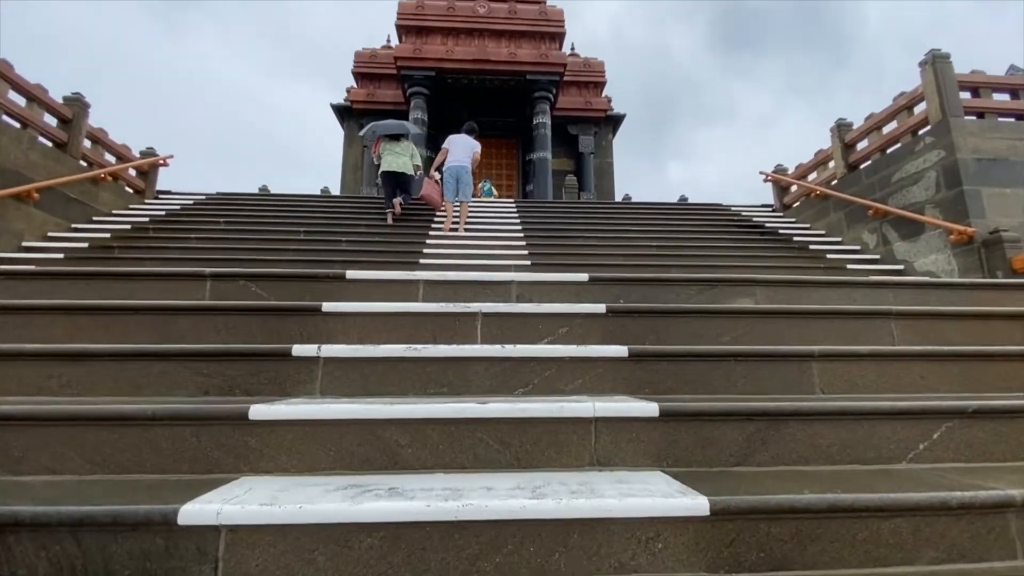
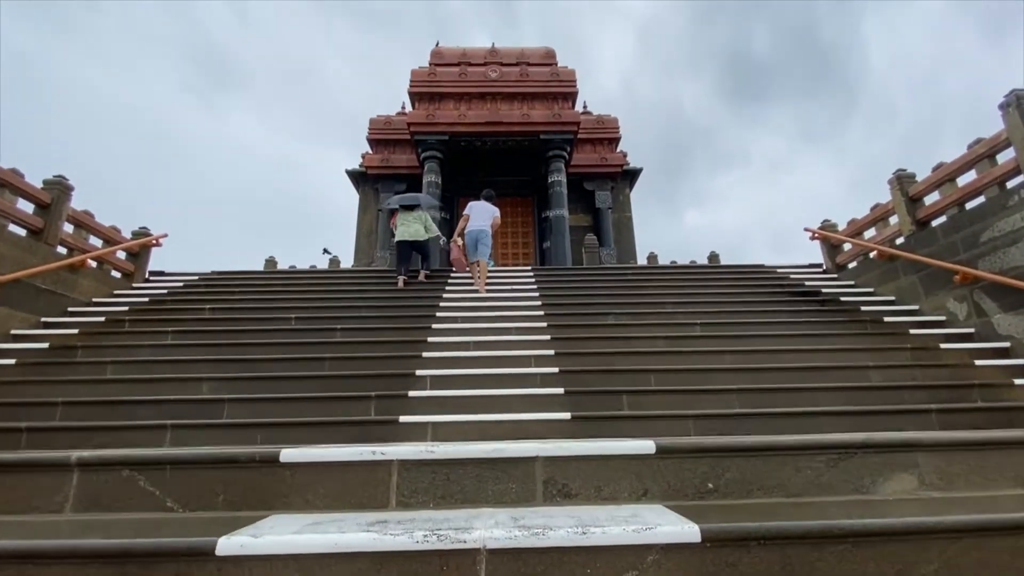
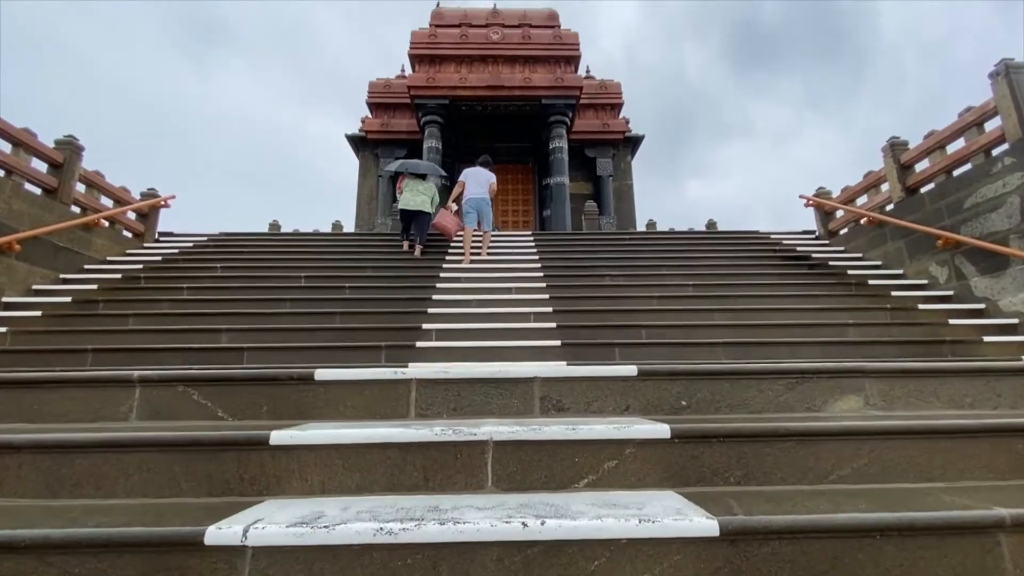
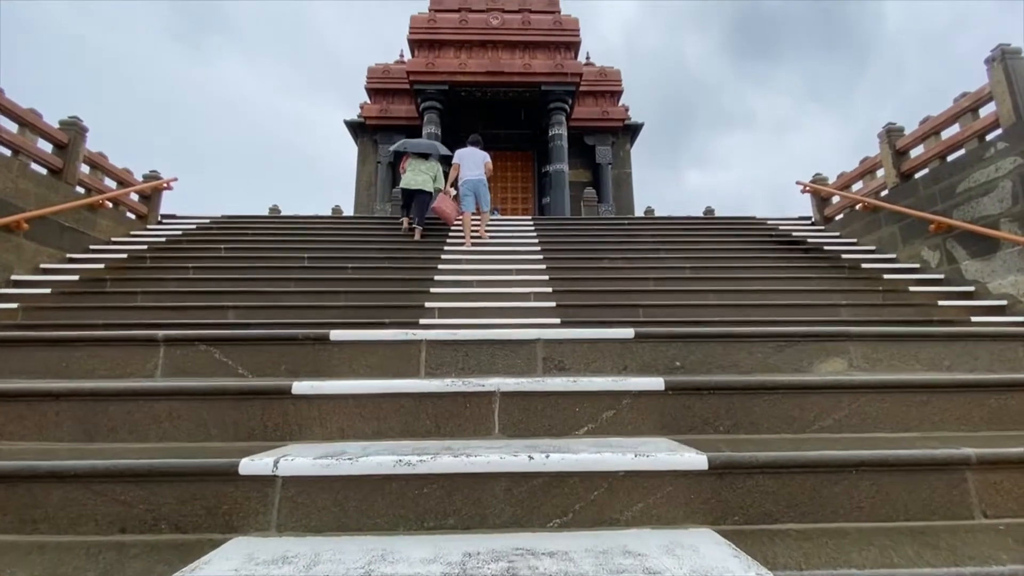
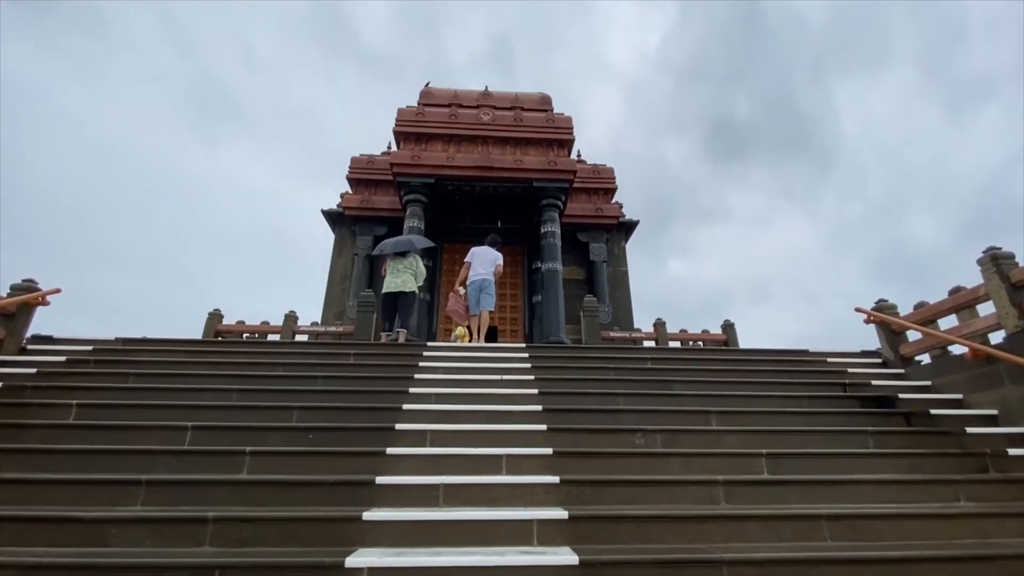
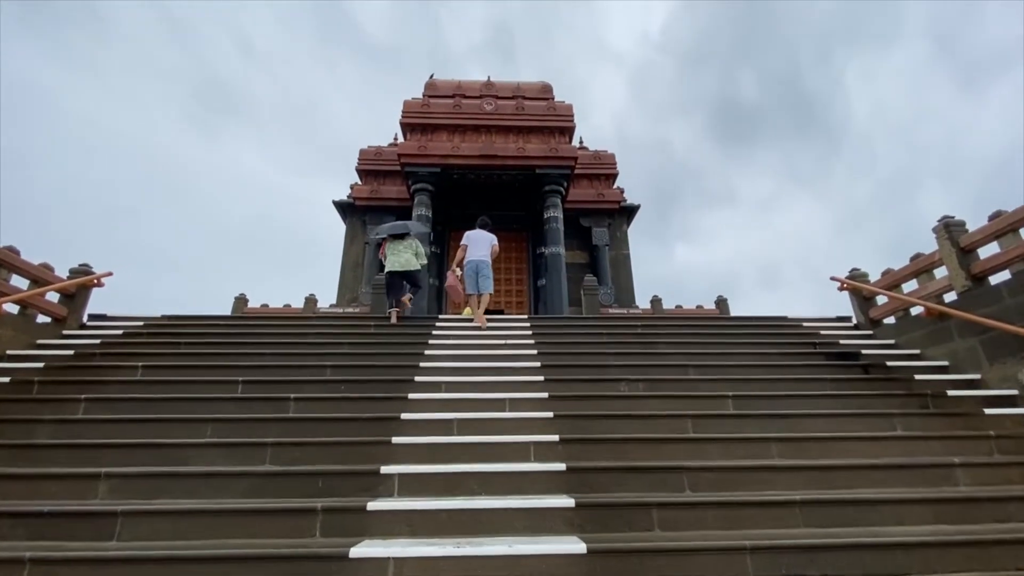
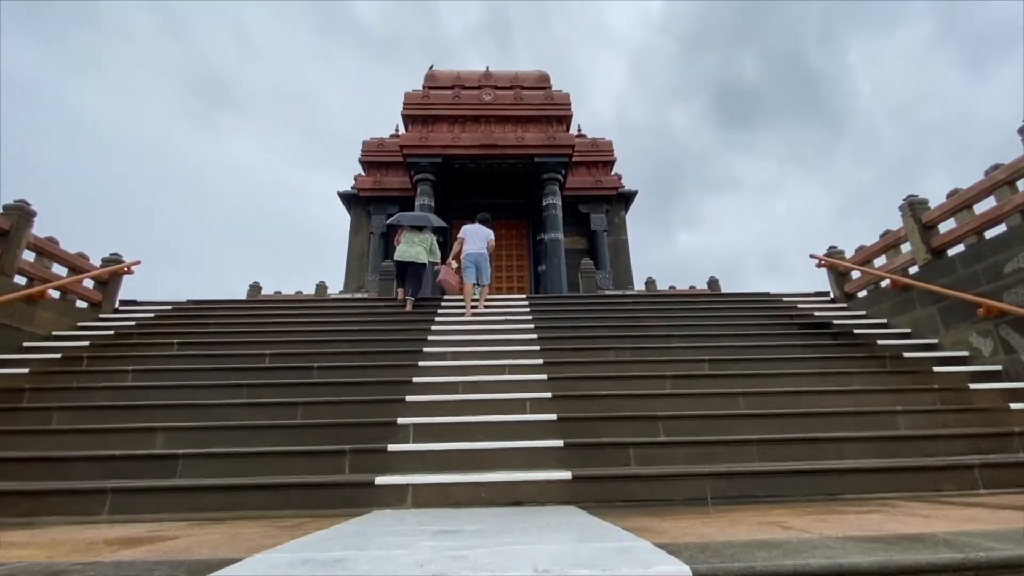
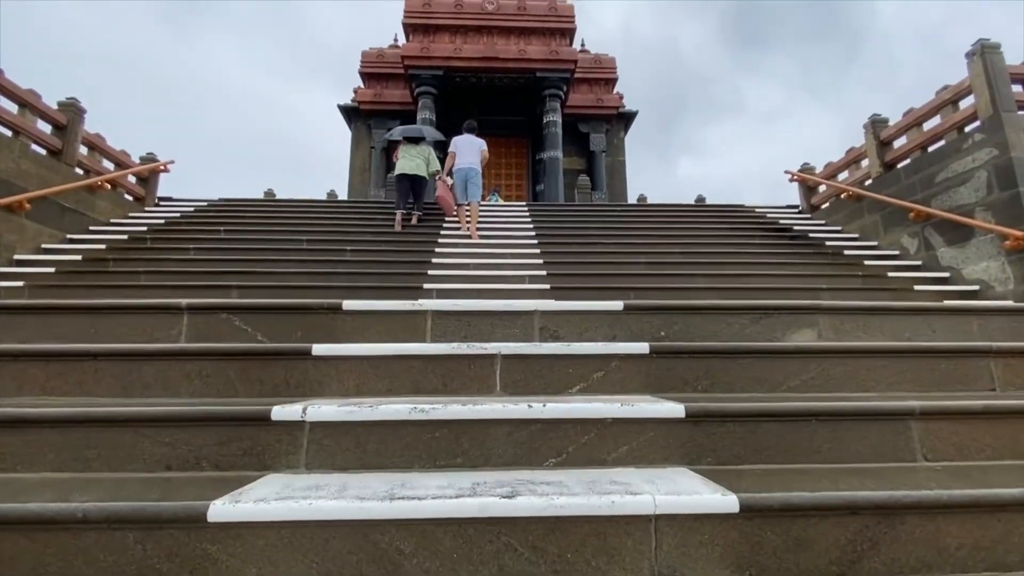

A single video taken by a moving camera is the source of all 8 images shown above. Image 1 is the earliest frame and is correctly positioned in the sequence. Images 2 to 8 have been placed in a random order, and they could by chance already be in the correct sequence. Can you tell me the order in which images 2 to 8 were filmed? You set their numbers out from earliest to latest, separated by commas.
8, 4, 3, 2, 7, 6, 5
